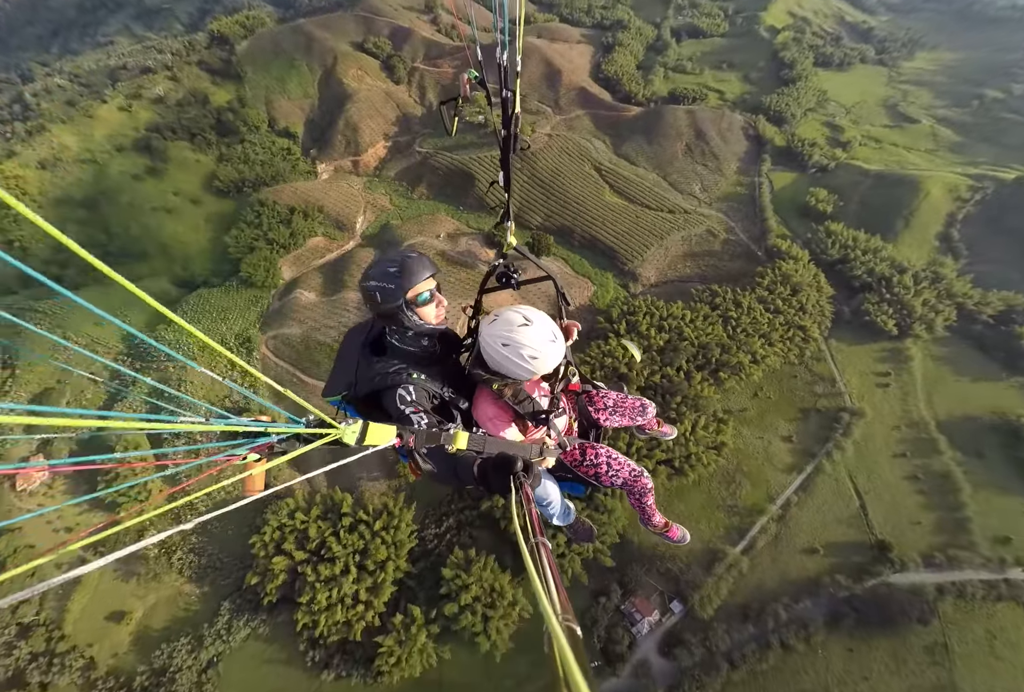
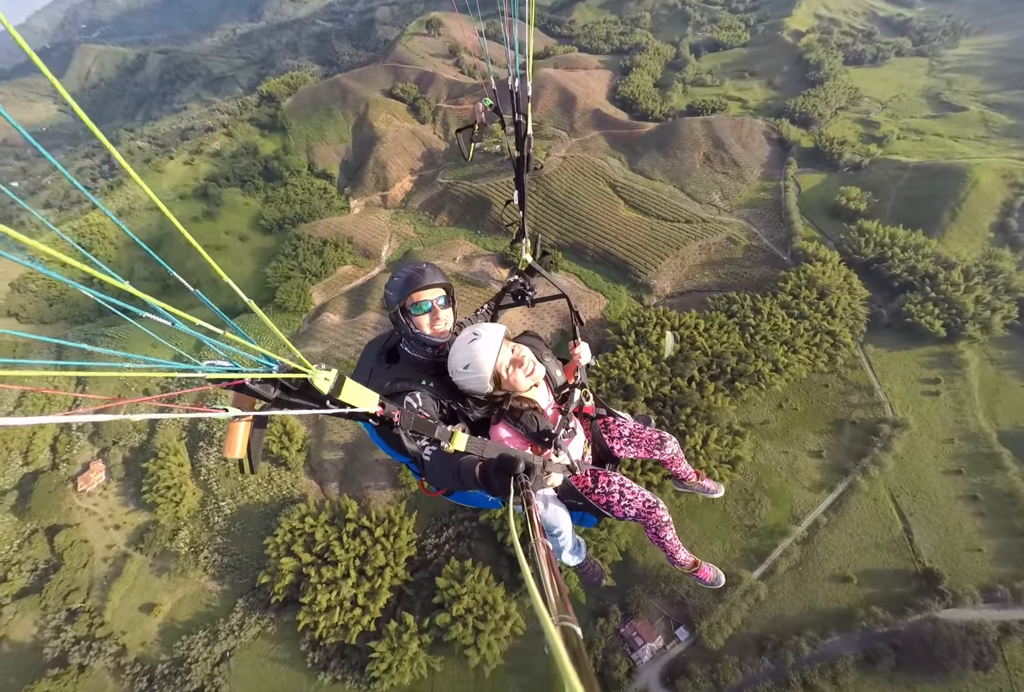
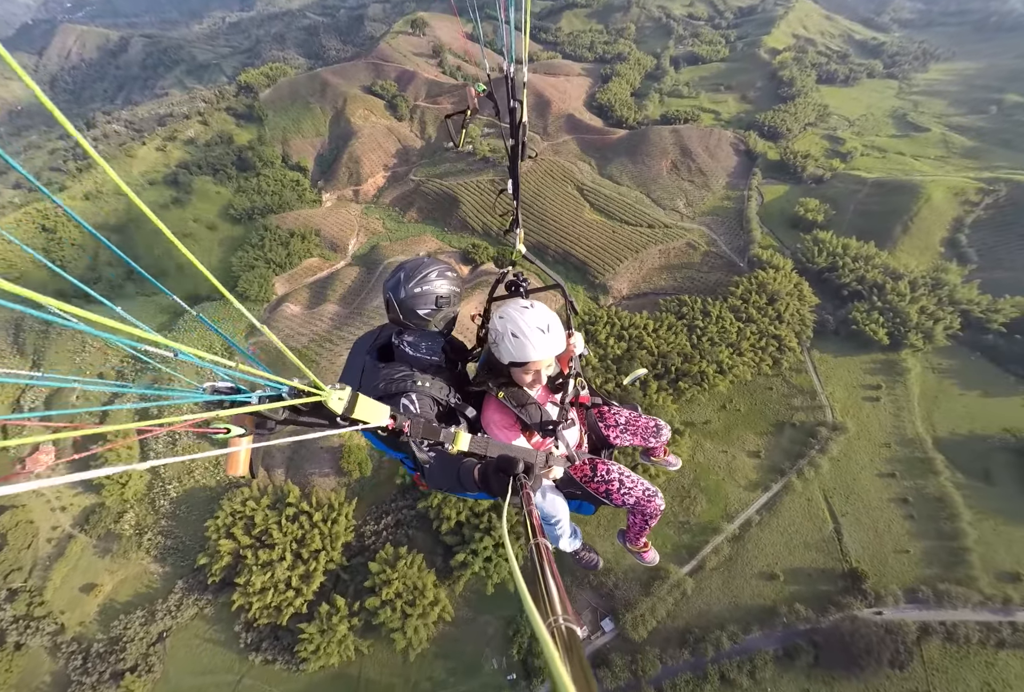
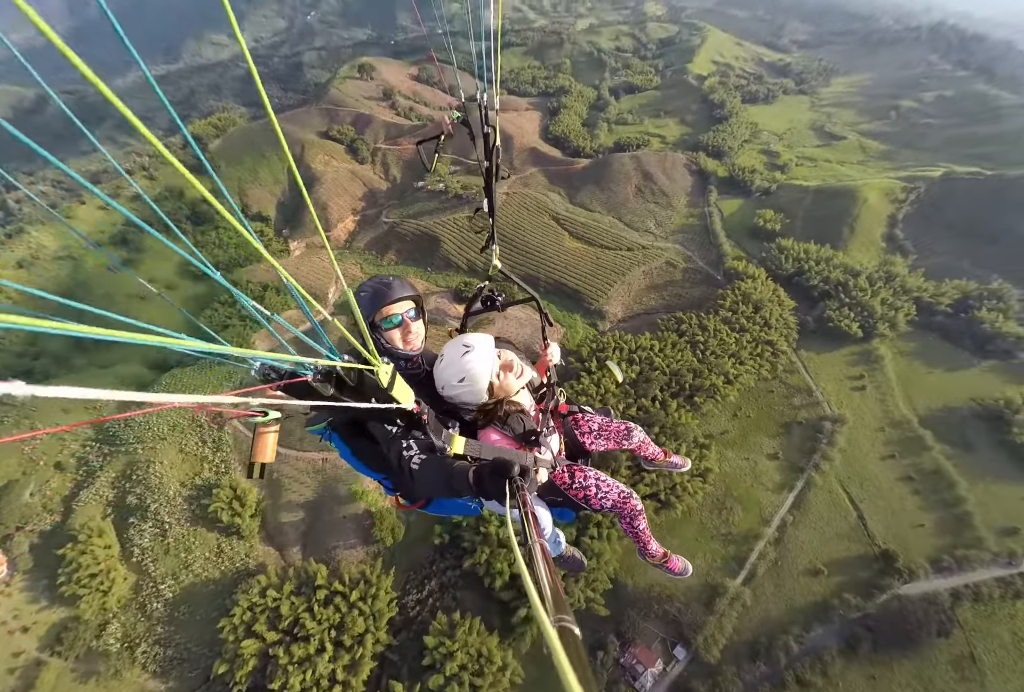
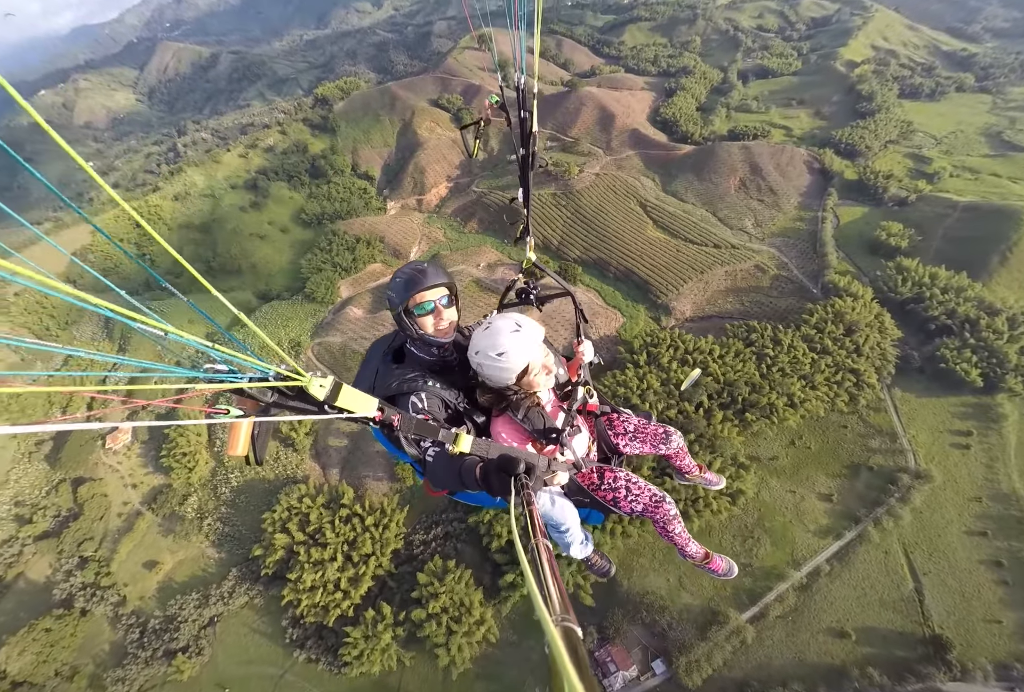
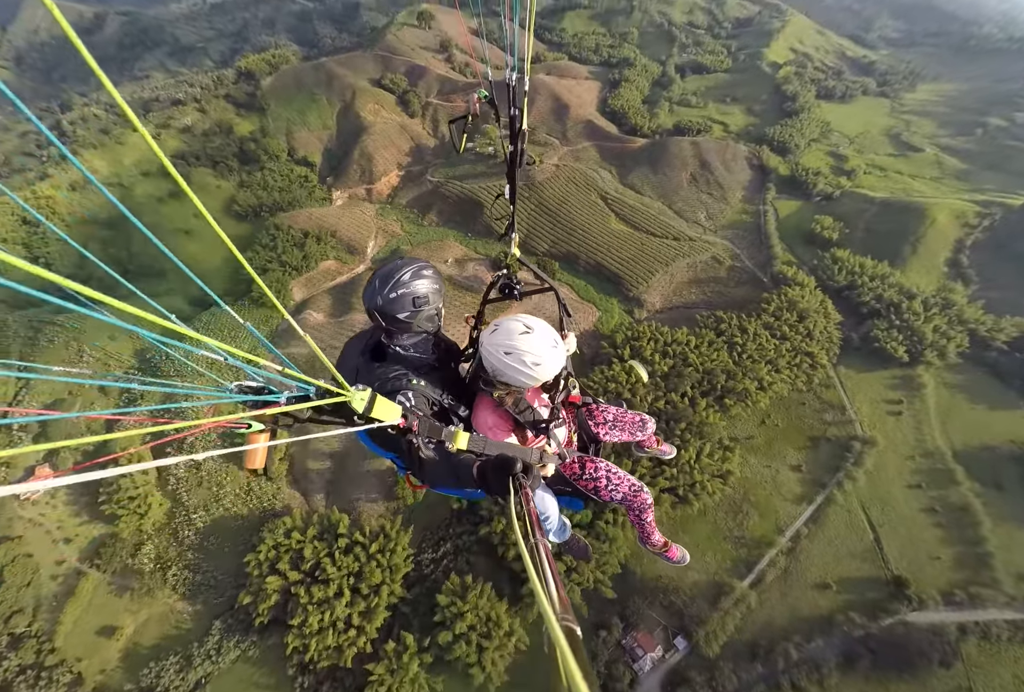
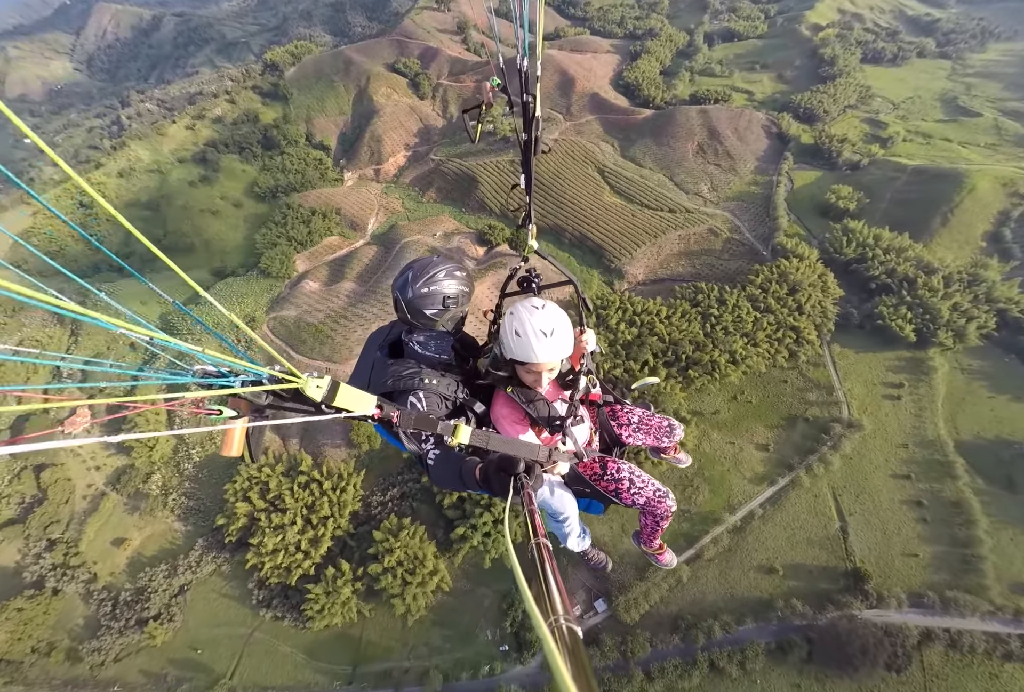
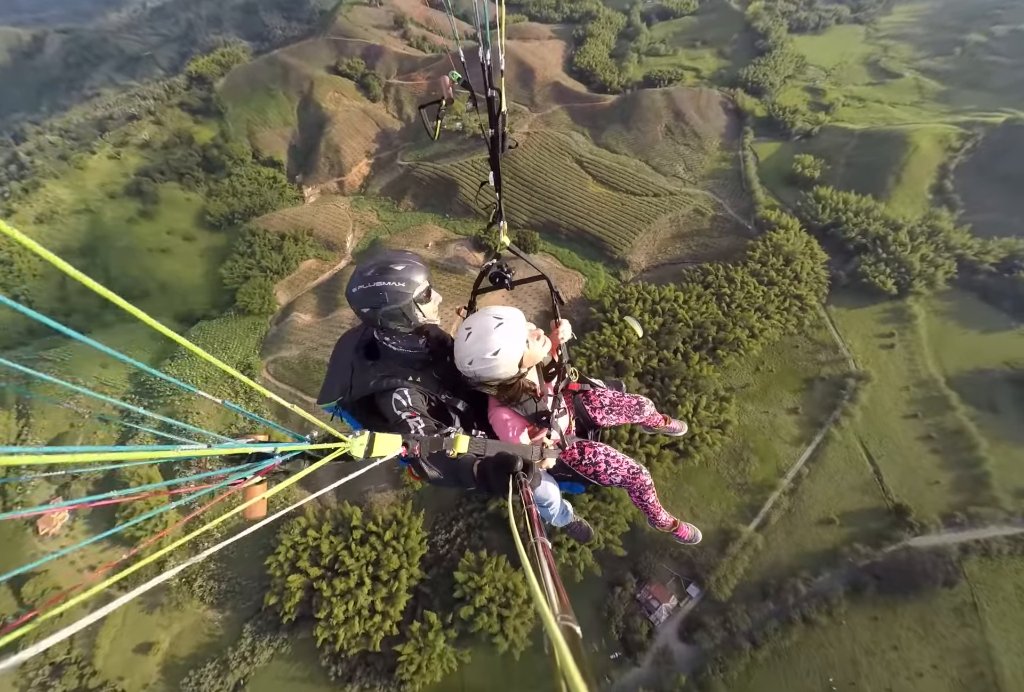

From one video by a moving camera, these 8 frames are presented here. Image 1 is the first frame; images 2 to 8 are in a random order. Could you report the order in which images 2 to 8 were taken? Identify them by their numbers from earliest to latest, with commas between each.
6, 8, 4, 2, 5, 3, 7
